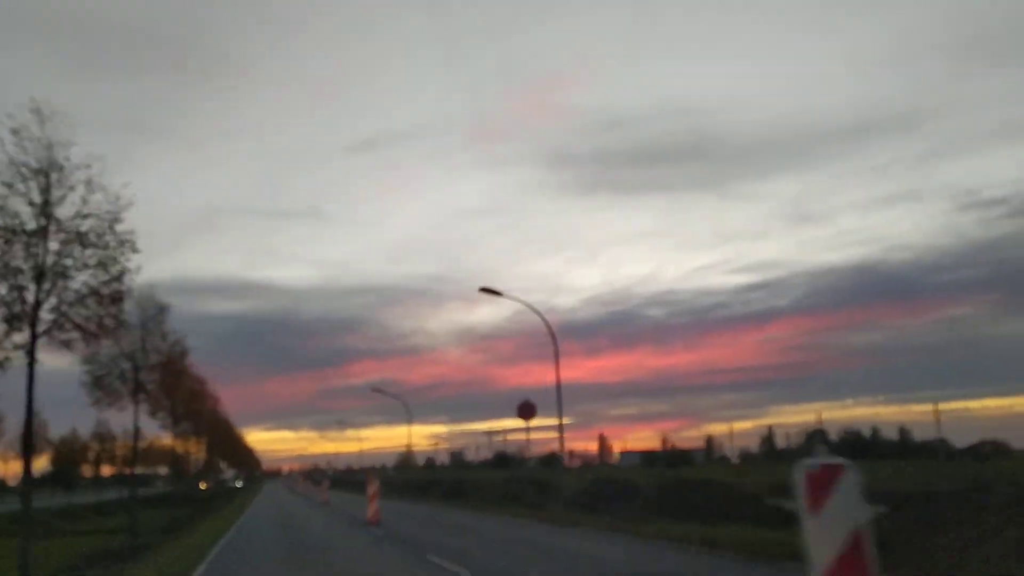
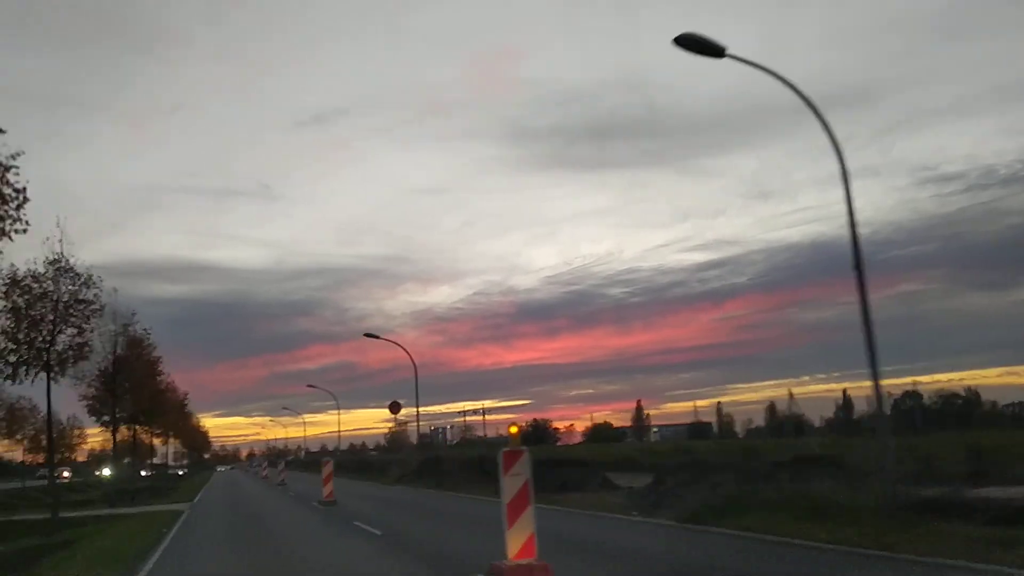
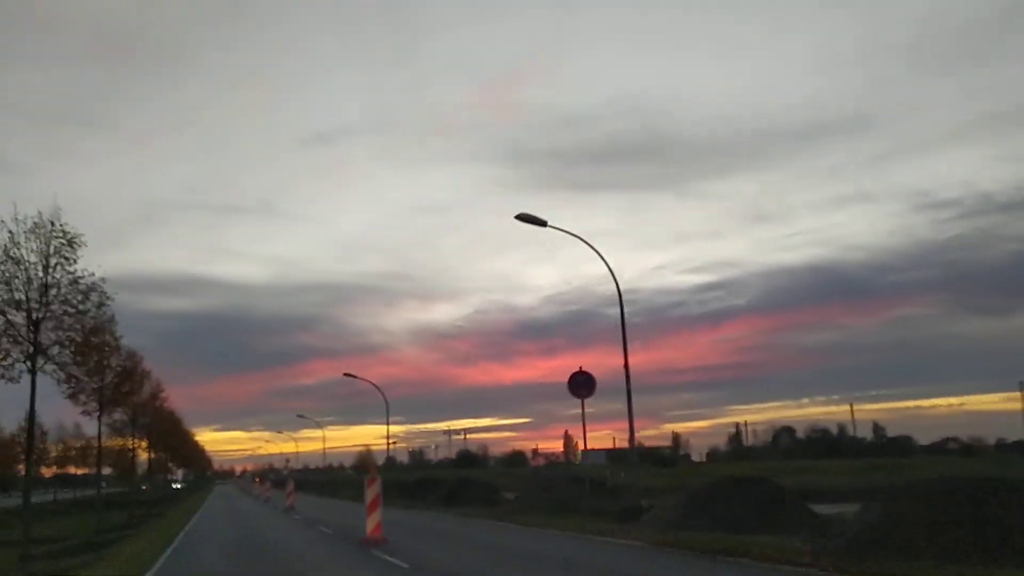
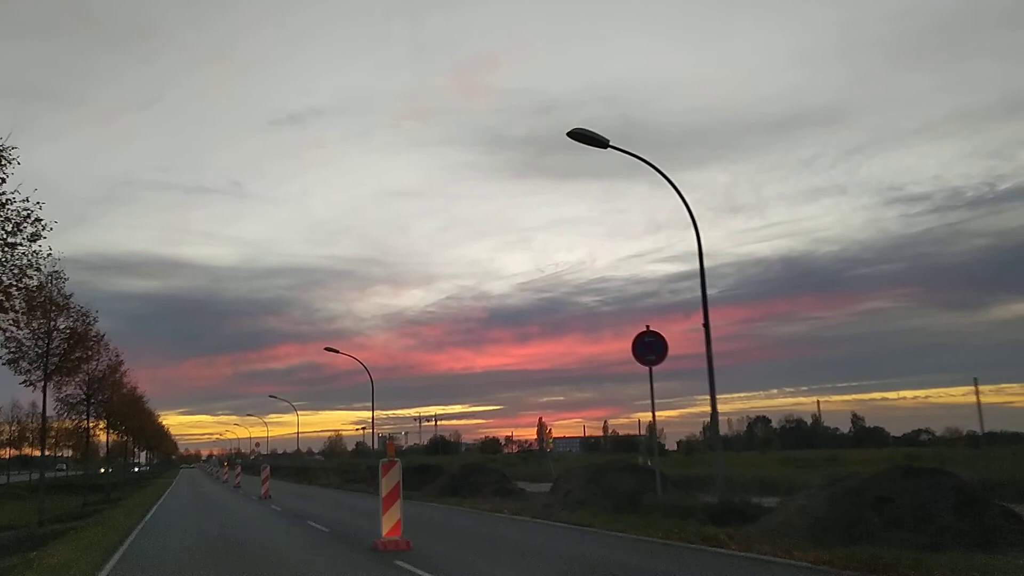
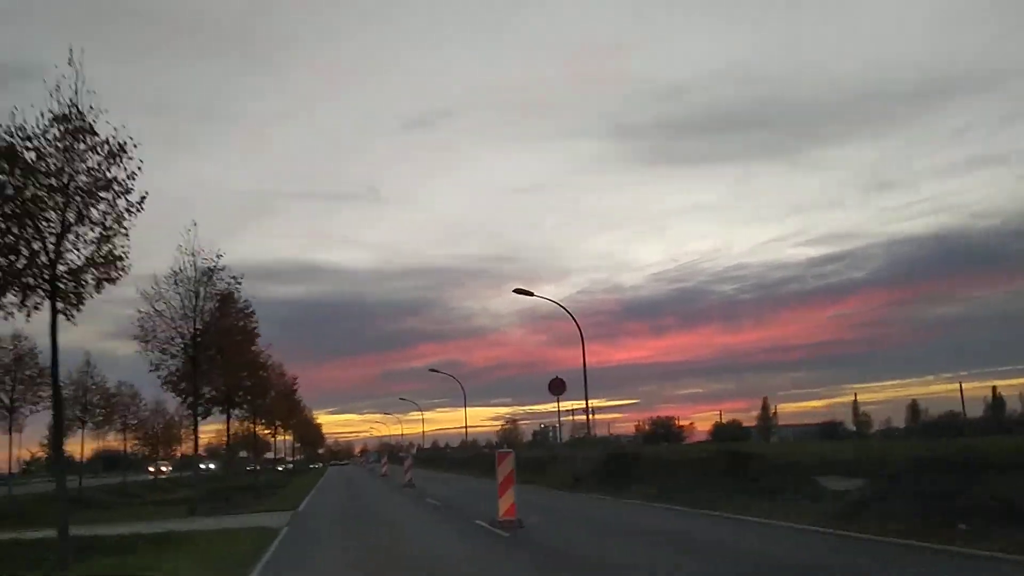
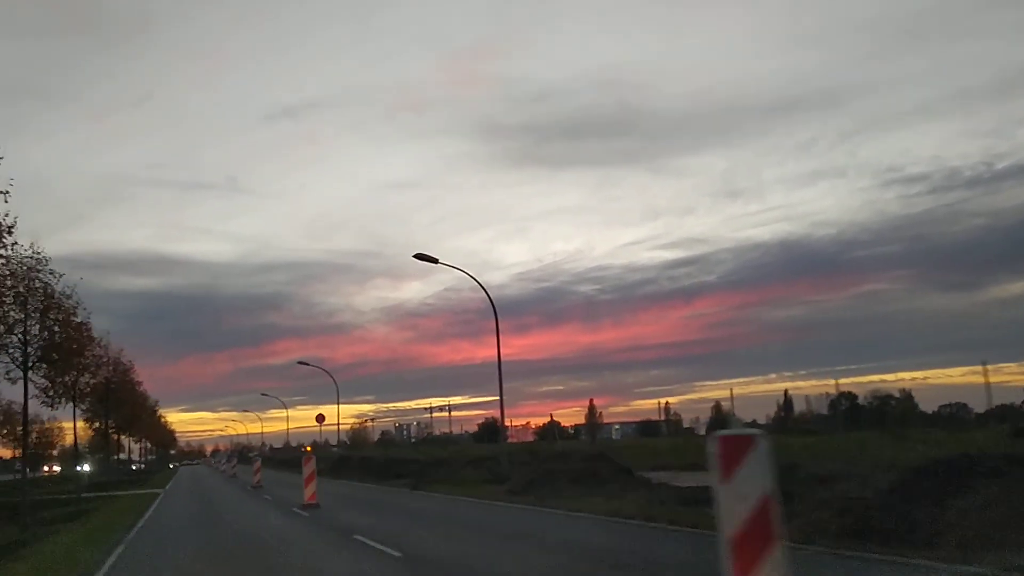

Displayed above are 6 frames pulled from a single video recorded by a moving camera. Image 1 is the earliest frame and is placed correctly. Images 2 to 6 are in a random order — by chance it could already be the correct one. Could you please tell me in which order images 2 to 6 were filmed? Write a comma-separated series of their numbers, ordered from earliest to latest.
3, 4, 6, 2, 5
